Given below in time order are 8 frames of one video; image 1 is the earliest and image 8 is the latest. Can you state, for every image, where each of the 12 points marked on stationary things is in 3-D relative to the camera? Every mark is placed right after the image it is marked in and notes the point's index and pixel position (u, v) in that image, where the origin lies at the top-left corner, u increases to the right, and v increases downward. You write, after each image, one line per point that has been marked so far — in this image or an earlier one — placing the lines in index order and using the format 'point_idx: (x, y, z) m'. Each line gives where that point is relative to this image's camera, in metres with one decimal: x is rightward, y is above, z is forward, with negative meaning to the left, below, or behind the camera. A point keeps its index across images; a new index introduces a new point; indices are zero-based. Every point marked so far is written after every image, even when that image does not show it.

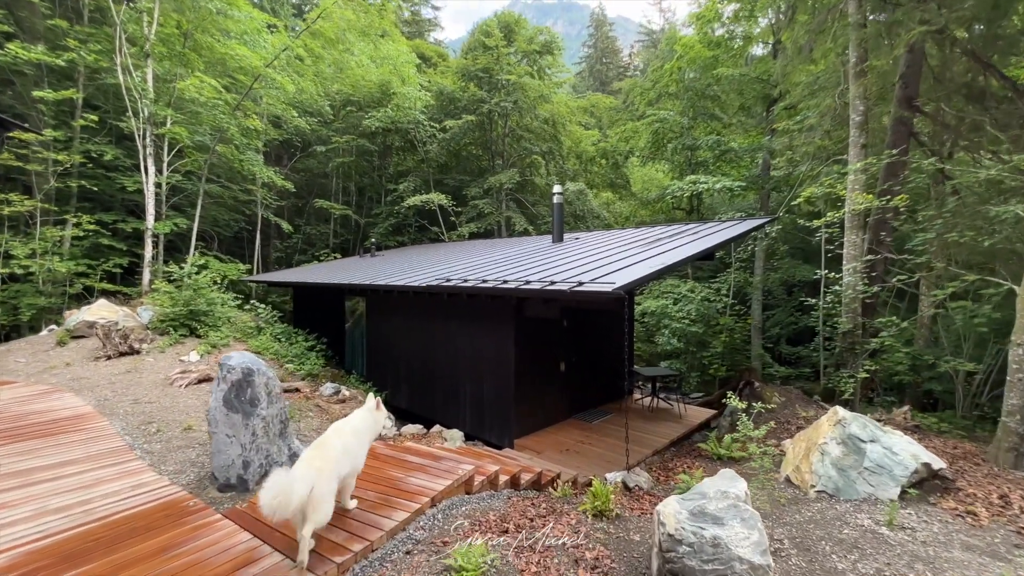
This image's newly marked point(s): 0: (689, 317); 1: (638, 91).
0: (+5.1, -0.8, +12.7) m
1: (+5.0, +7.8, +18.0) m
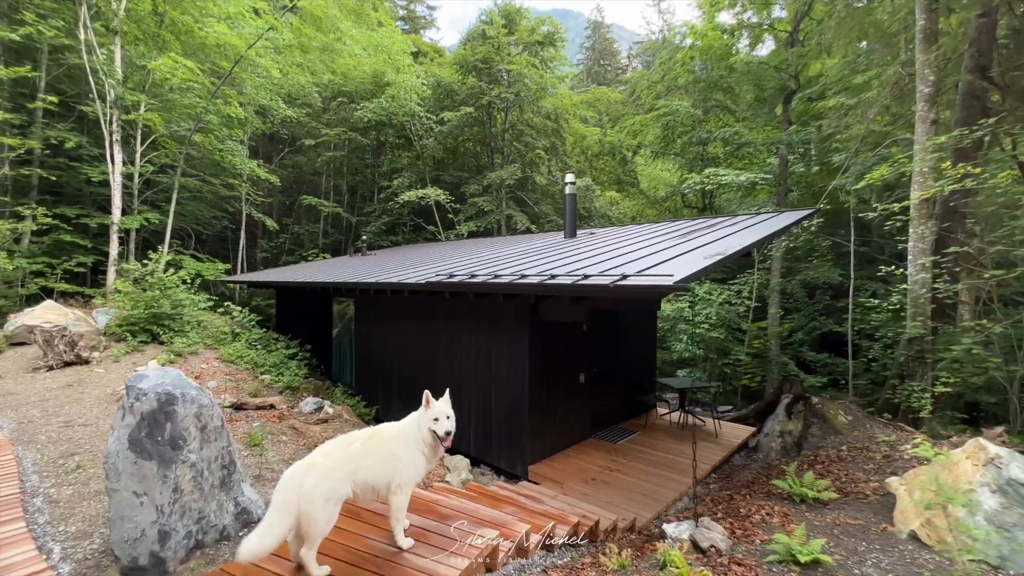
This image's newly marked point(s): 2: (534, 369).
0: (+5.2, -0.9, +11.7) m
1: (+5.0, +7.7, +17.1) m
2: (+0.3, -1.1, +5.9) m
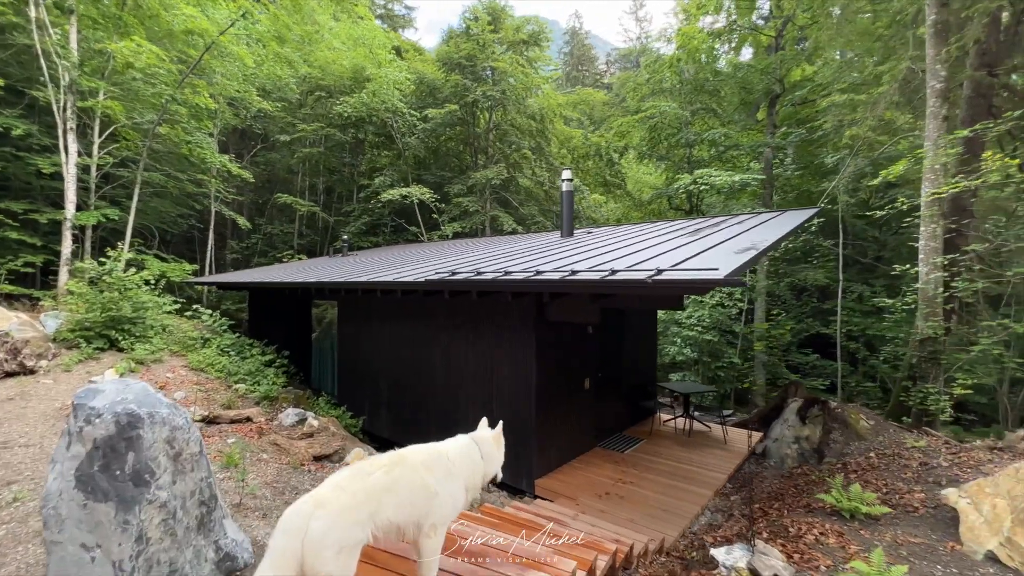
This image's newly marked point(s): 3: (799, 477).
0: (+4.9, -0.9, +11.6) m
1: (+4.5, +7.6, +17.0) m
2: (+0.4, -1.0, +5.5) m
3: (+3.2, -2.1, +5.0) m
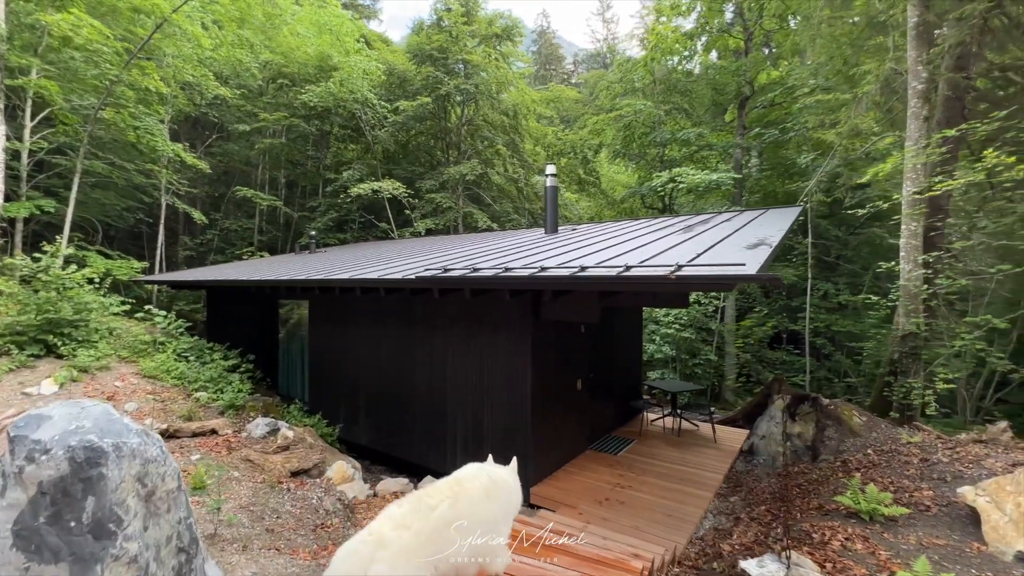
0: (+4.3, -0.9, +11.6) m
1: (+3.5, +7.7, +17.0) m
2: (+0.3, -1.0, +5.2) m
3: (+3.2, -2.1, +5.0) m
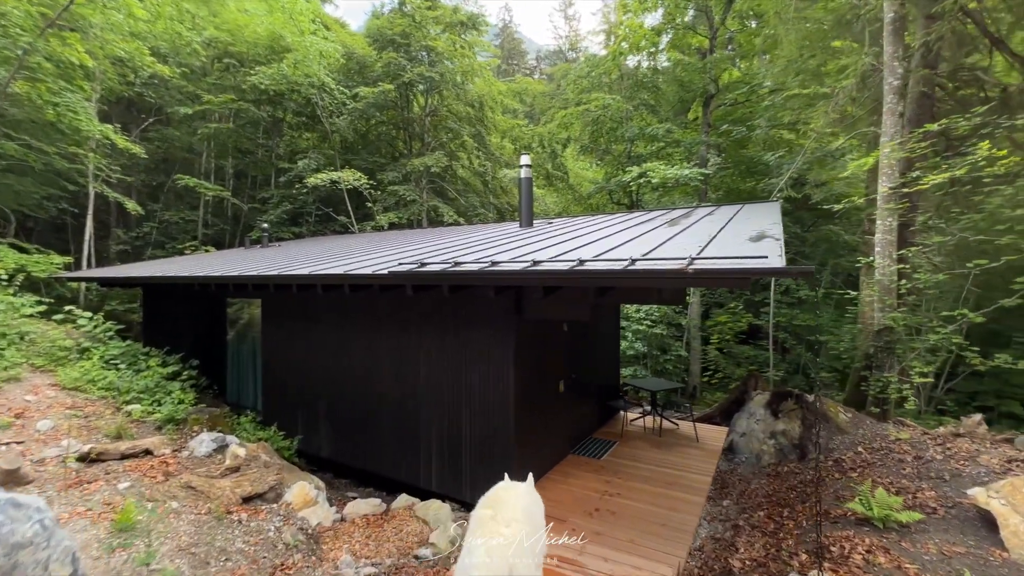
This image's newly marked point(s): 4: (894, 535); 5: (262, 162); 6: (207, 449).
0: (+3.6, -0.8, +11.6) m
1: (+2.2, +7.8, +16.7) m
2: (+0.1, -1.0, +4.8) m
3: (+3.0, -2.0, +4.8) m
4: (+2.6, -1.7, +3.1) m
5: (-8.9, +4.5, +16.0) m
6: (-3.0, -1.6, +4.5) m
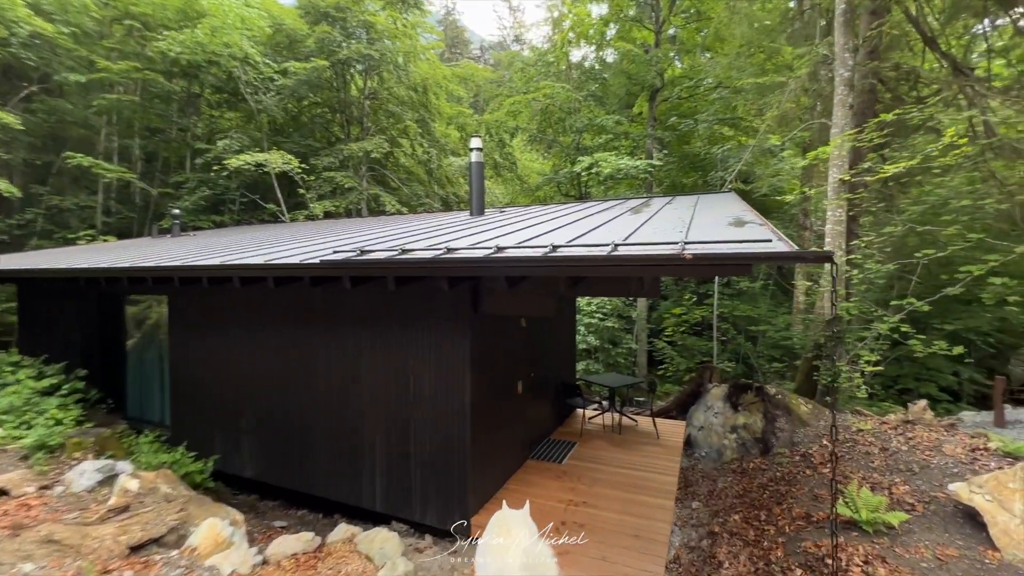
0: (+2.3, -0.6, +11.4) m
1: (+0.3, +8.1, +16.3) m
2: (-0.3, -0.9, +4.3) m
3: (+2.5, -1.9, +4.7) m
4: (+2.4, -1.6, +3.0) m
5: (-10.7, +4.7, +14.3) m
6: (-3.4, -1.6, +3.6) m
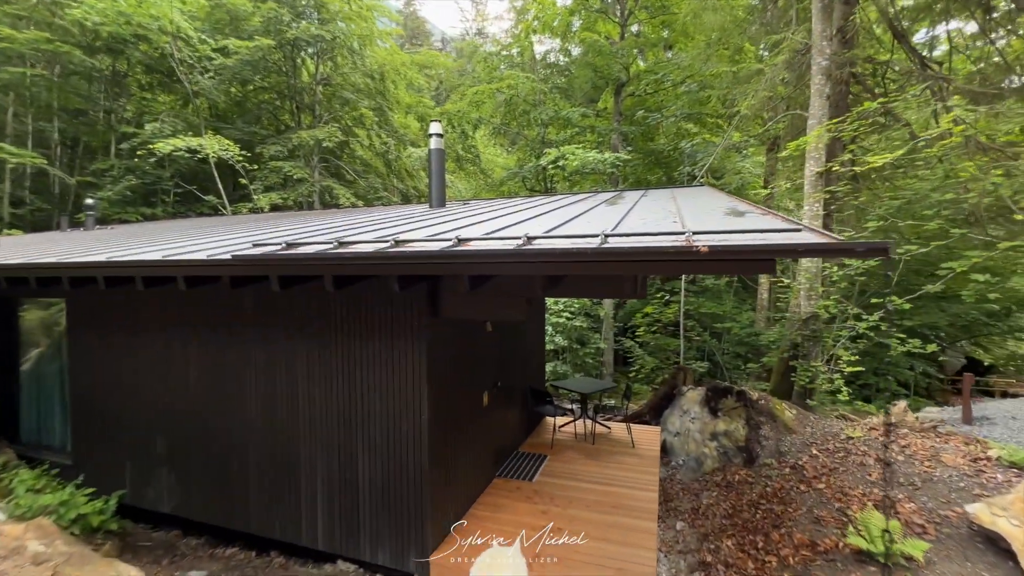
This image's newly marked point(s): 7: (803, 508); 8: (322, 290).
0: (+1.4, -0.5, +11.0) m
1: (-1.0, +8.1, +15.6) m
2: (-0.6, -0.9, +3.7) m
3: (+2.2, -1.9, +4.3) m
4: (+2.2, -1.6, +2.6) m
5: (-11.7, +4.7, +12.8) m
6: (-3.6, -1.6, +2.7) m
7: (+2.8, -2.1, +4.3) m
8: (-1.6, 0.0, +3.8) m
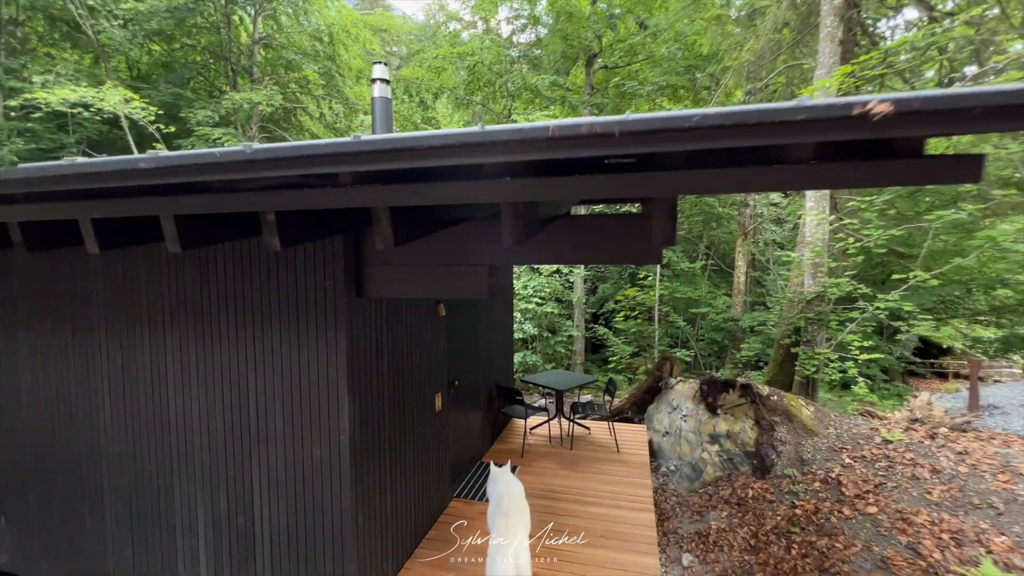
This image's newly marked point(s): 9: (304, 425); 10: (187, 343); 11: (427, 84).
0: (+0.6, -0.2, +10.1) m
1: (-2.2, +8.6, +14.3) m
2: (-0.9, -0.7, +2.6) m
3: (+1.9, -1.7, +3.5) m
4: (+2.0, -1.4, +1.8) m
5: (-12.7, +5.0, +10.7) m
6: (-3.8, -1.4, +1.5) m
7: (+2.5, -1.9, +3.5) m
8: (-1.9, +0.2, +2.6) m
9: (-1.2, -0.8, +2.6) m
10: (-2.0, -0.4, +2.8) m
11: (-2.6, +6.2, +13.6) m
